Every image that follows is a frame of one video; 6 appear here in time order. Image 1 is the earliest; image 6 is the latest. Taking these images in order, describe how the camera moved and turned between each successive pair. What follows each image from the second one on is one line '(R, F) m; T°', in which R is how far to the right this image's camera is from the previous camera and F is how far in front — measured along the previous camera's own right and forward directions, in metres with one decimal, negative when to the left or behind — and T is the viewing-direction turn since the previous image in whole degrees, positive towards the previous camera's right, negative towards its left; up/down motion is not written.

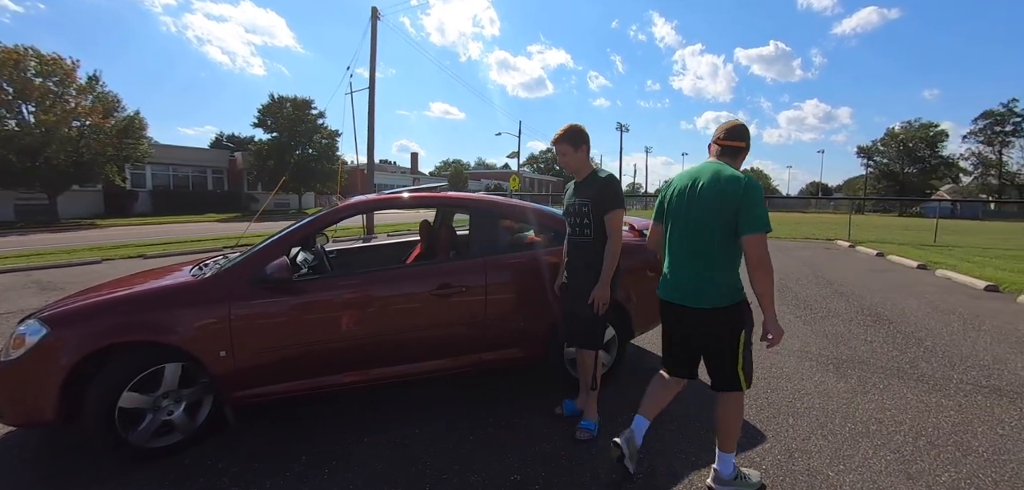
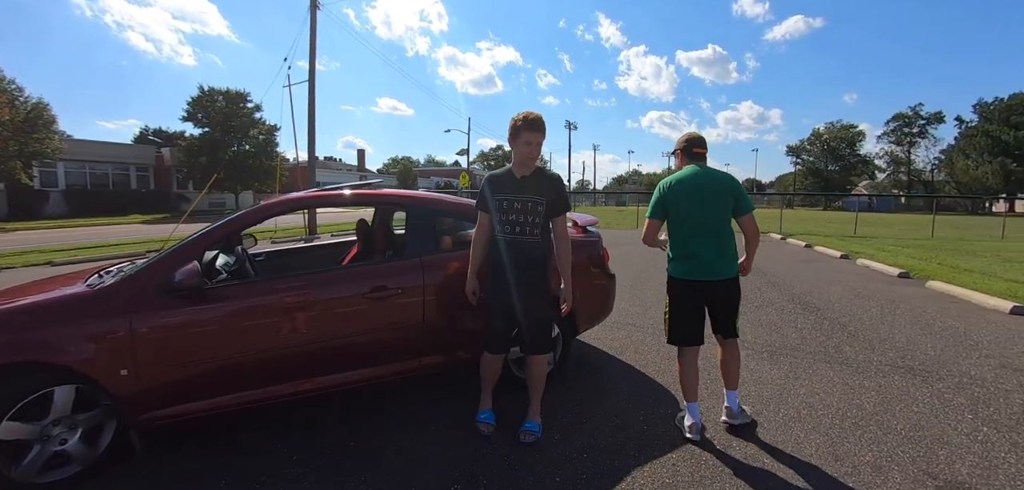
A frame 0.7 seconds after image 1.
(+0.1, +0.1) m; +6°
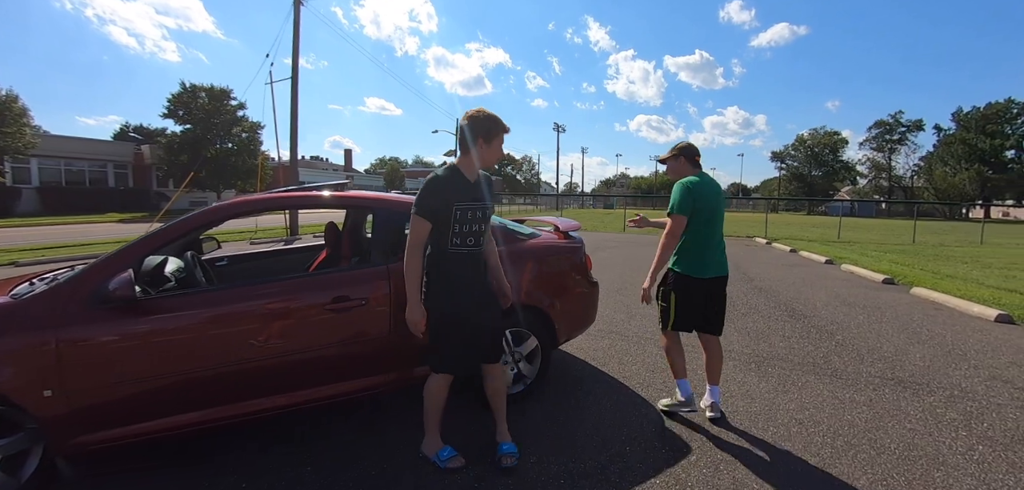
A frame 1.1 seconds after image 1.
(+0.1, +0.2) m; +1°
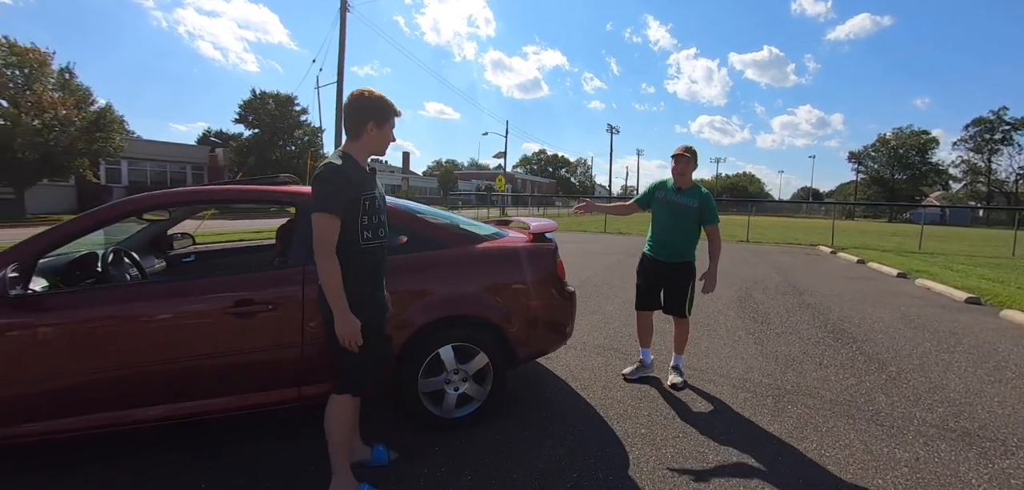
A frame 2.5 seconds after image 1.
(+0.6, +0.5) m; -7°
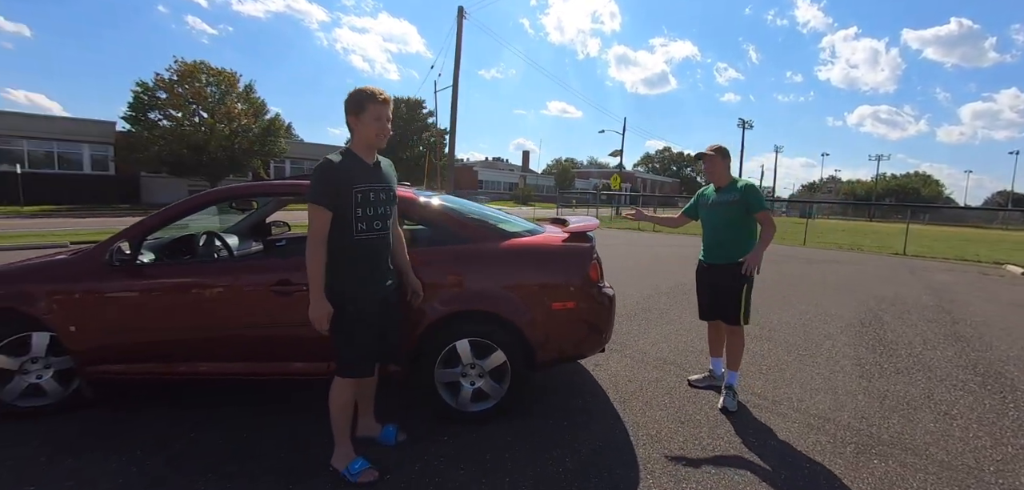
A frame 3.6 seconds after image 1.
(+0.5, +0.2) m; -14°
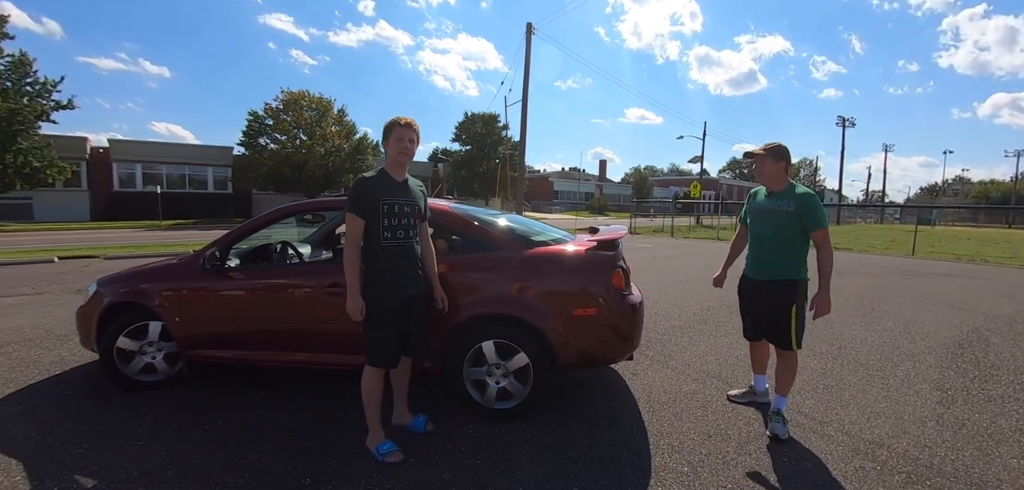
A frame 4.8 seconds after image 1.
(+0.3, -0.2) m; -10°
